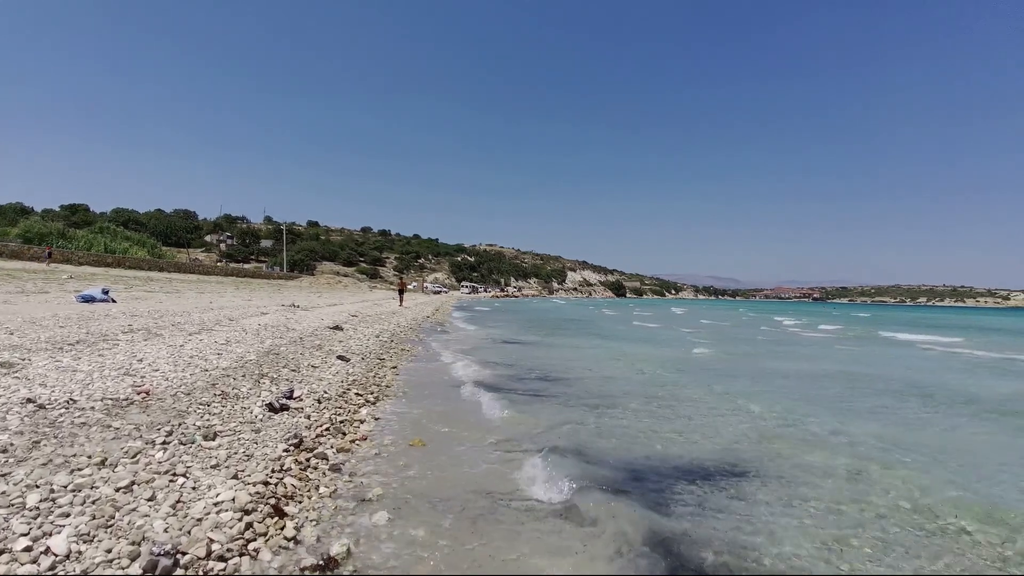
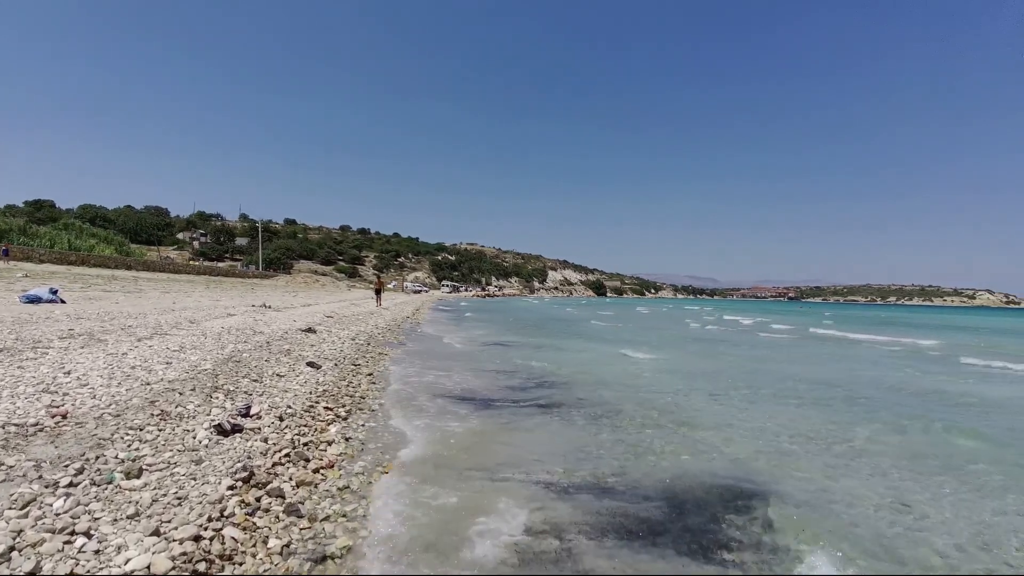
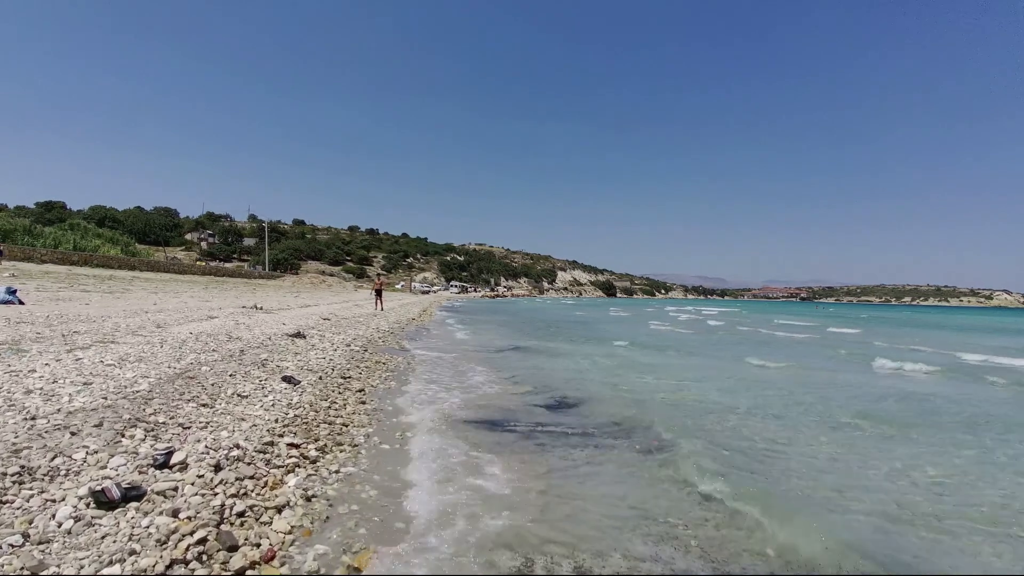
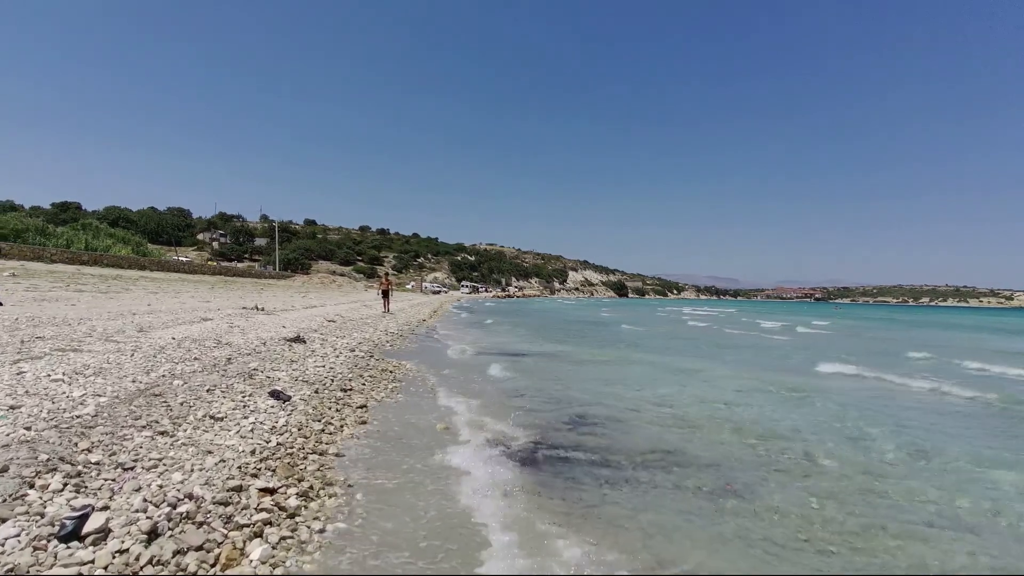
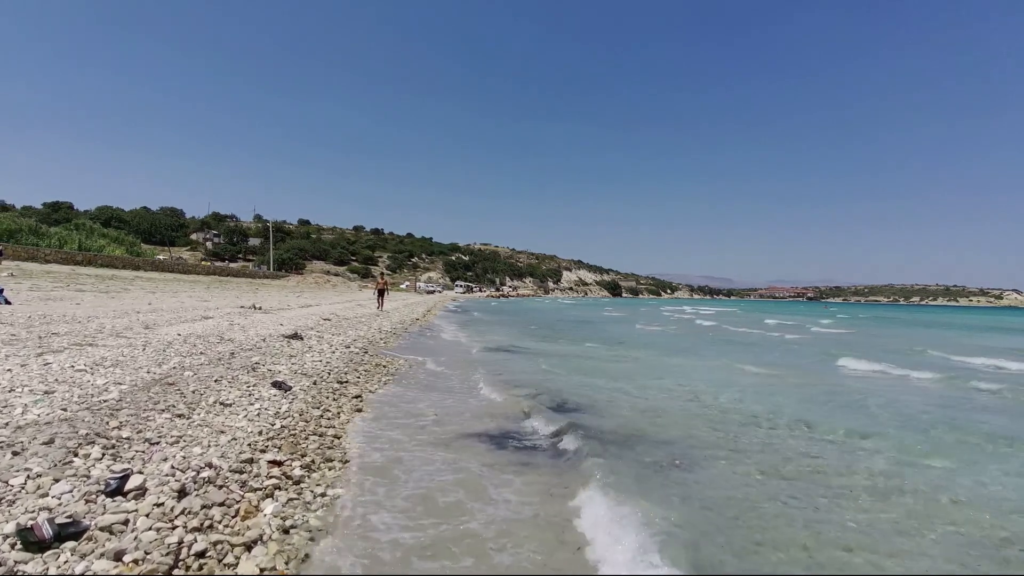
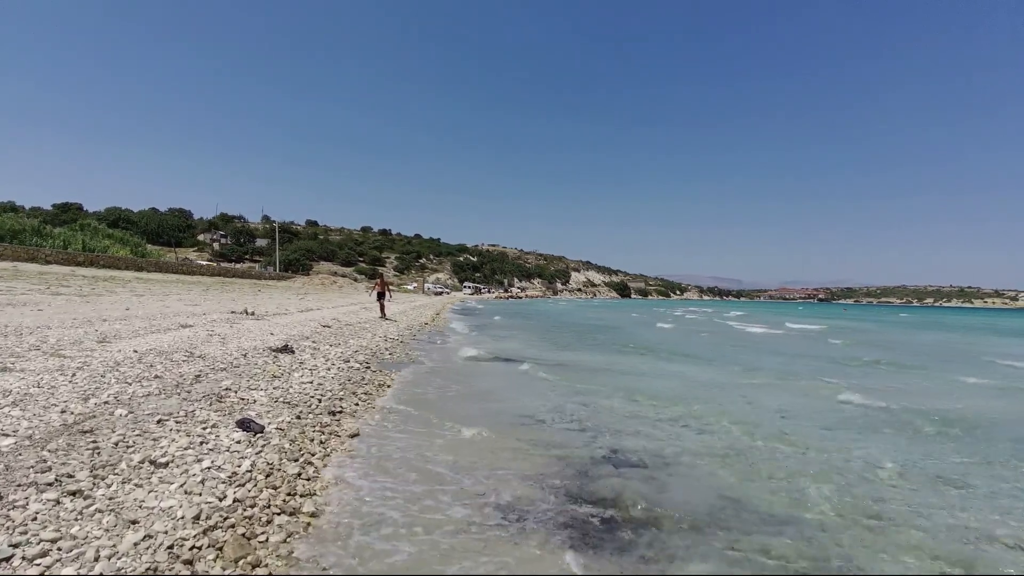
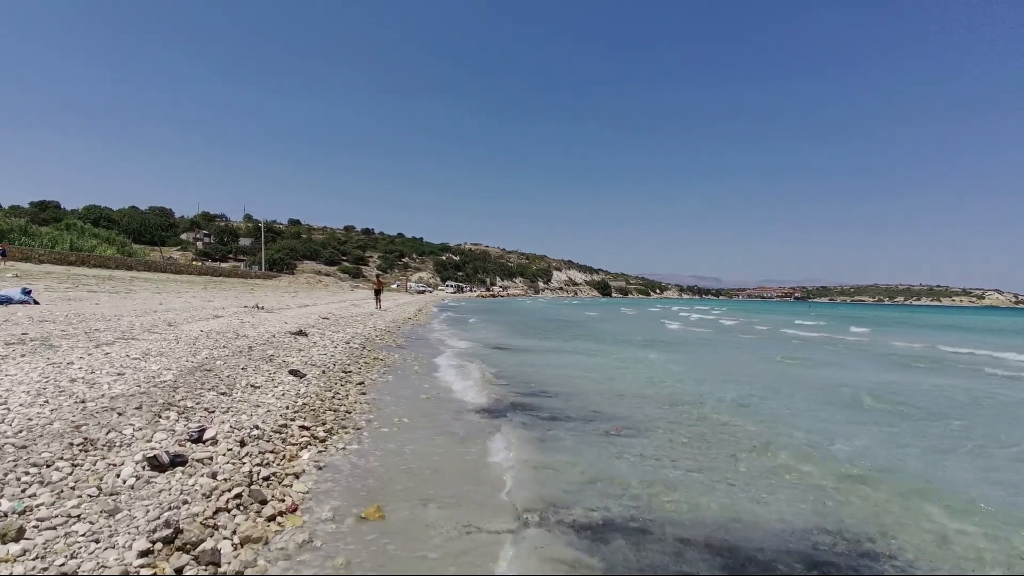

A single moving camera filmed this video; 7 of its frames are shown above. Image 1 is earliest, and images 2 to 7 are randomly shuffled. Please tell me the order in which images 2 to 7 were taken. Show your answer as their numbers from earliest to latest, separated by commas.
2, 7, 3, 5, 4, 6
